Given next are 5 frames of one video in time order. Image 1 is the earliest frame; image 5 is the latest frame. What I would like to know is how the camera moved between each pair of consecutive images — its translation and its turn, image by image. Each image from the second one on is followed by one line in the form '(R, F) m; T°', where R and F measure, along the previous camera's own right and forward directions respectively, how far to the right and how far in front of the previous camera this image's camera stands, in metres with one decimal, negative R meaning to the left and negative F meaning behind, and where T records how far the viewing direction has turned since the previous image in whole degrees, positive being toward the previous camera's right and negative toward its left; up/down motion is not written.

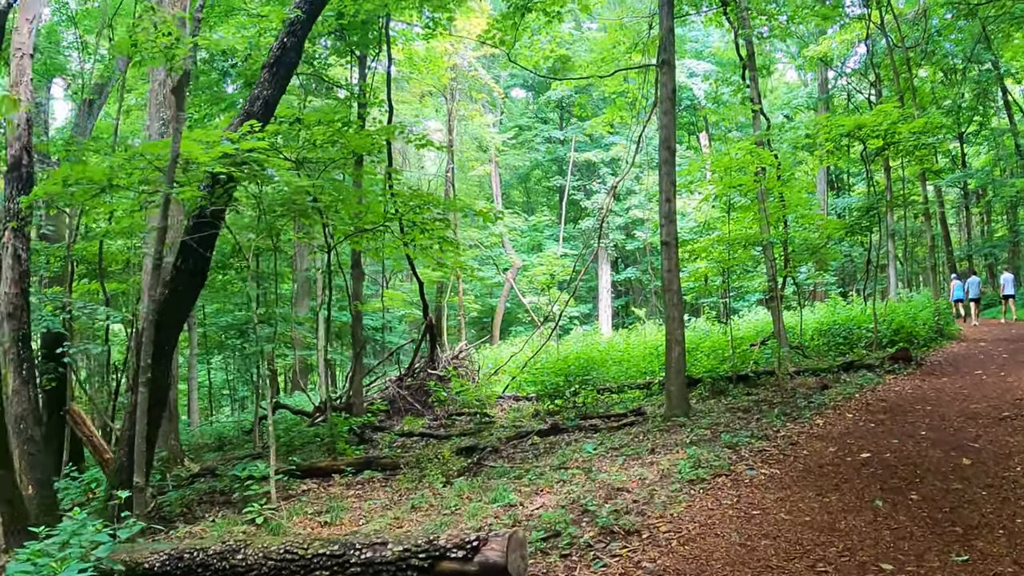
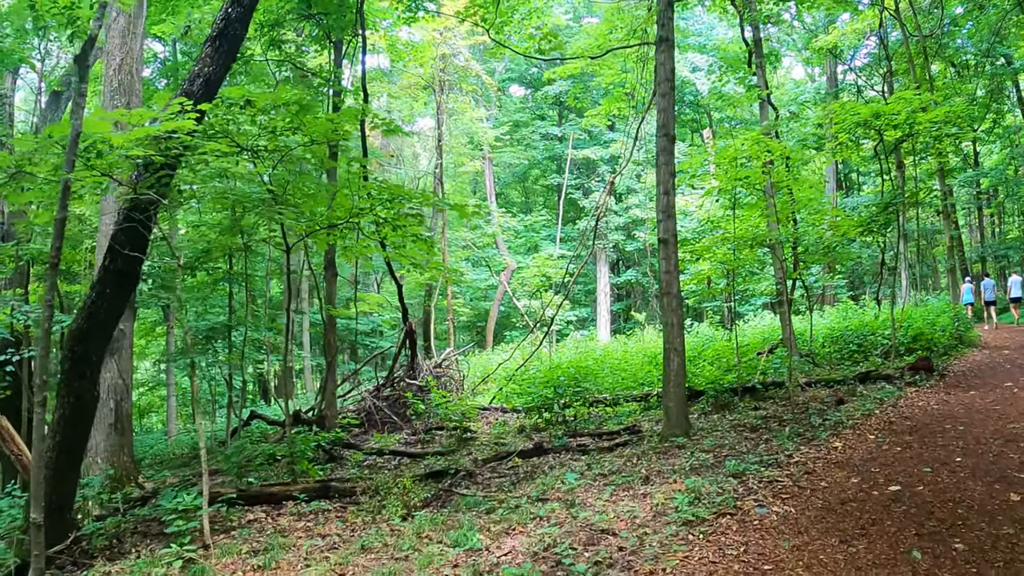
(+0.2, +0.9) m; 0°
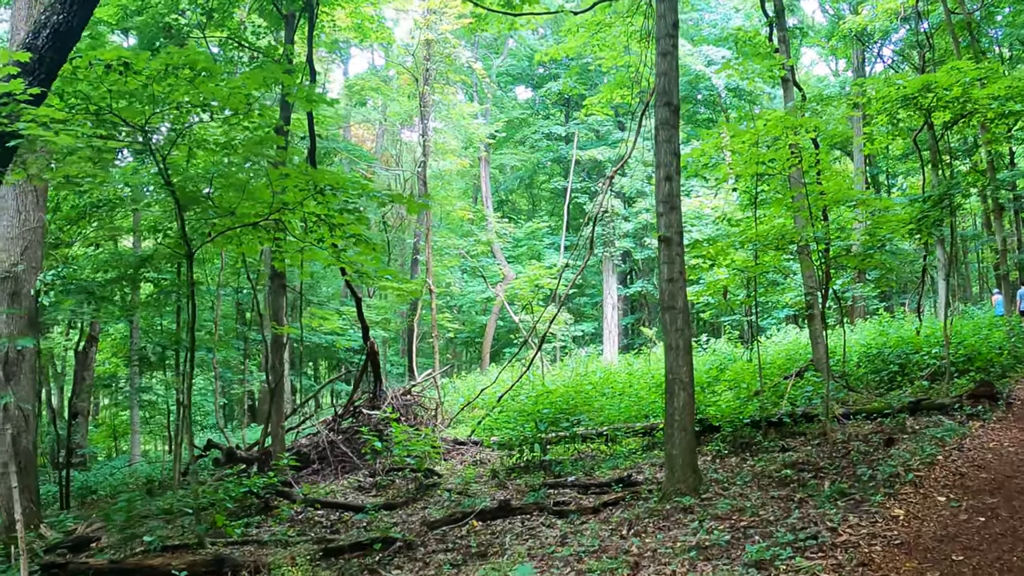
(+0.4, +1.6) m; -1°
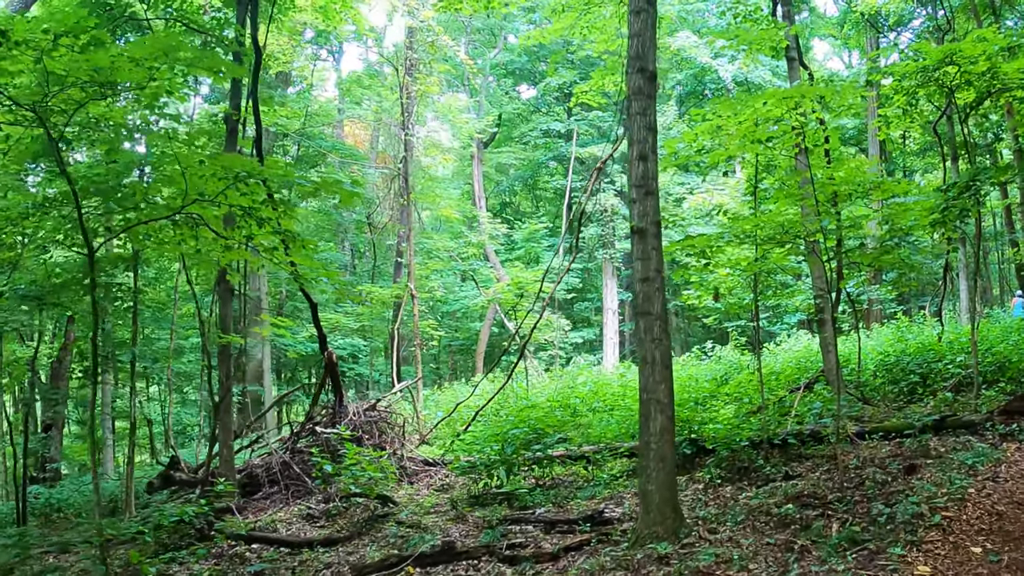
(+0.4, +0.9) m; -1°
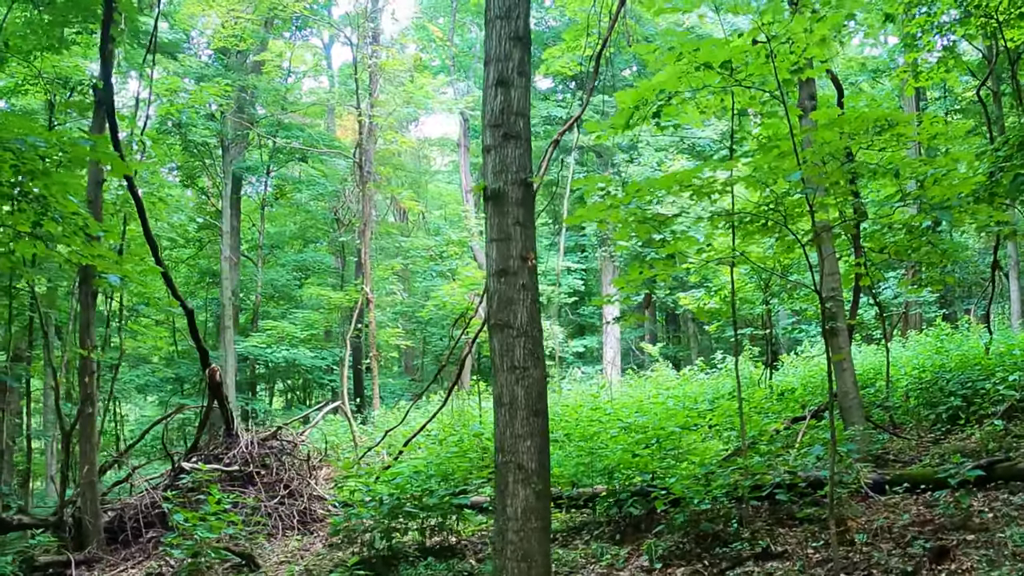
(+0.8, +1.7) m; -3°
